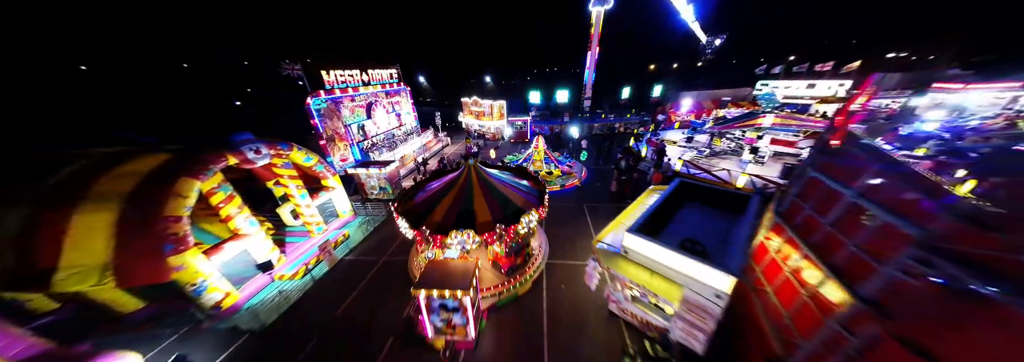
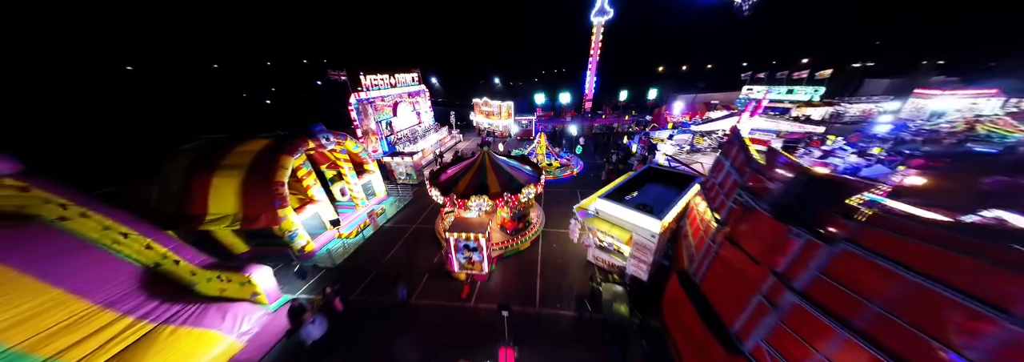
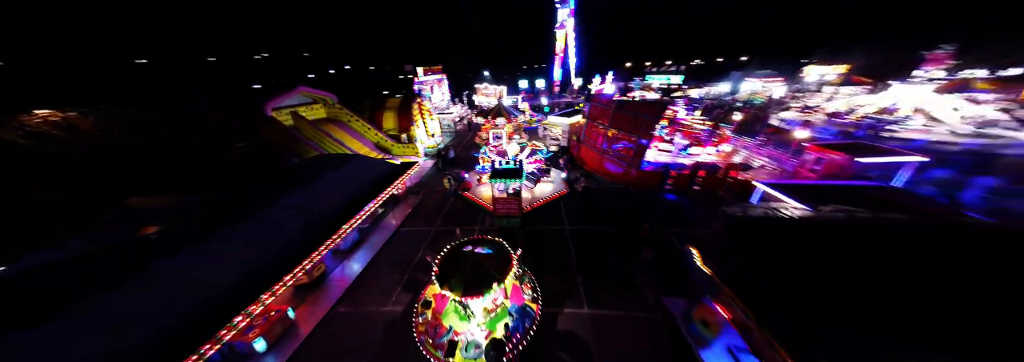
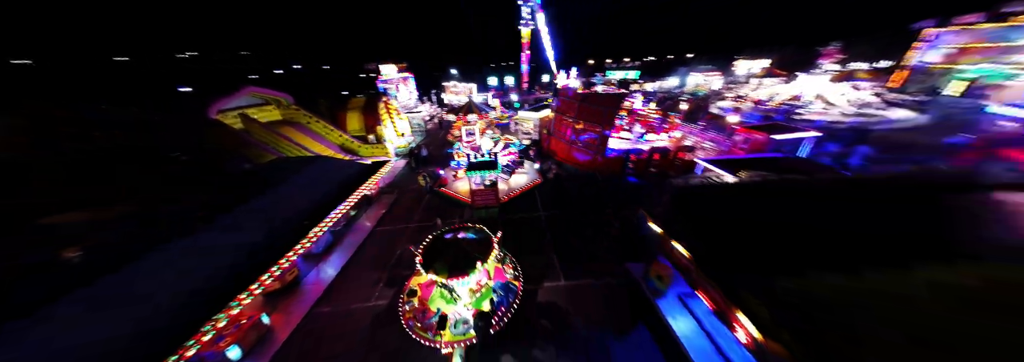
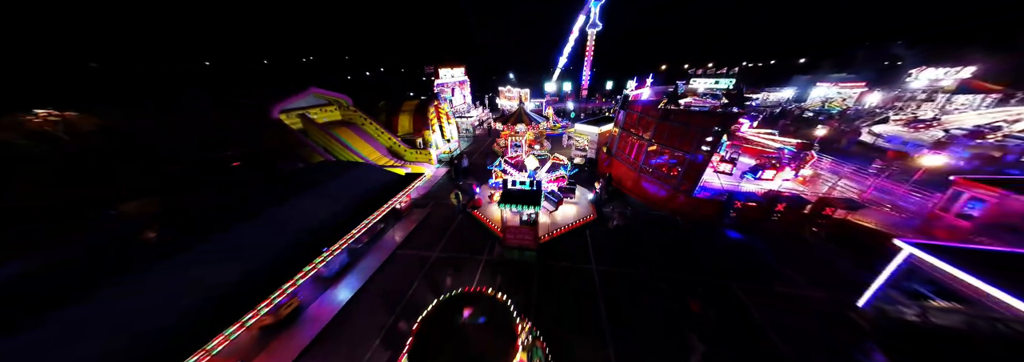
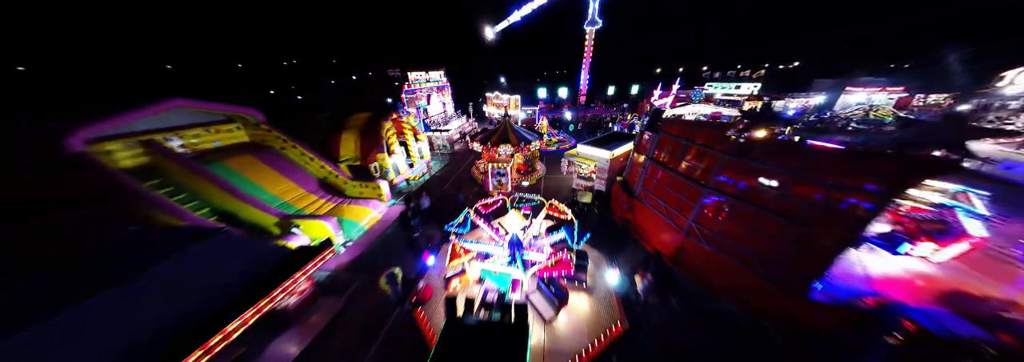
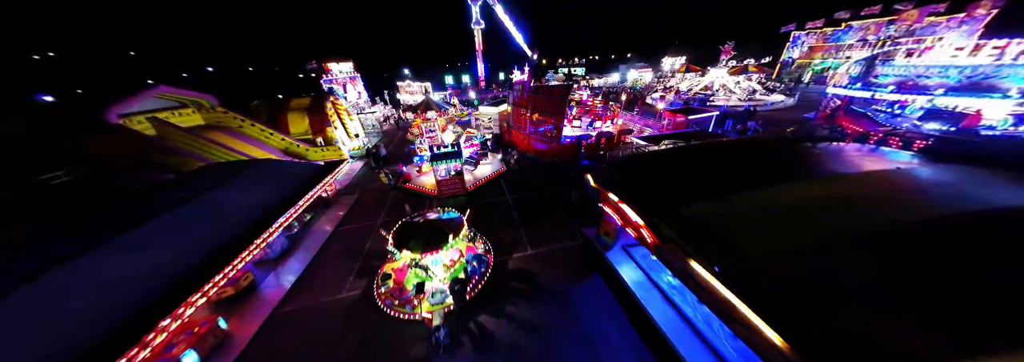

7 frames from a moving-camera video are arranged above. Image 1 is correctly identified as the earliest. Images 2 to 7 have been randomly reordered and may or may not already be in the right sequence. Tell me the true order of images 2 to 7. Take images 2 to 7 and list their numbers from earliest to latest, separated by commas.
2, 6, 5, 3, 4, 7
